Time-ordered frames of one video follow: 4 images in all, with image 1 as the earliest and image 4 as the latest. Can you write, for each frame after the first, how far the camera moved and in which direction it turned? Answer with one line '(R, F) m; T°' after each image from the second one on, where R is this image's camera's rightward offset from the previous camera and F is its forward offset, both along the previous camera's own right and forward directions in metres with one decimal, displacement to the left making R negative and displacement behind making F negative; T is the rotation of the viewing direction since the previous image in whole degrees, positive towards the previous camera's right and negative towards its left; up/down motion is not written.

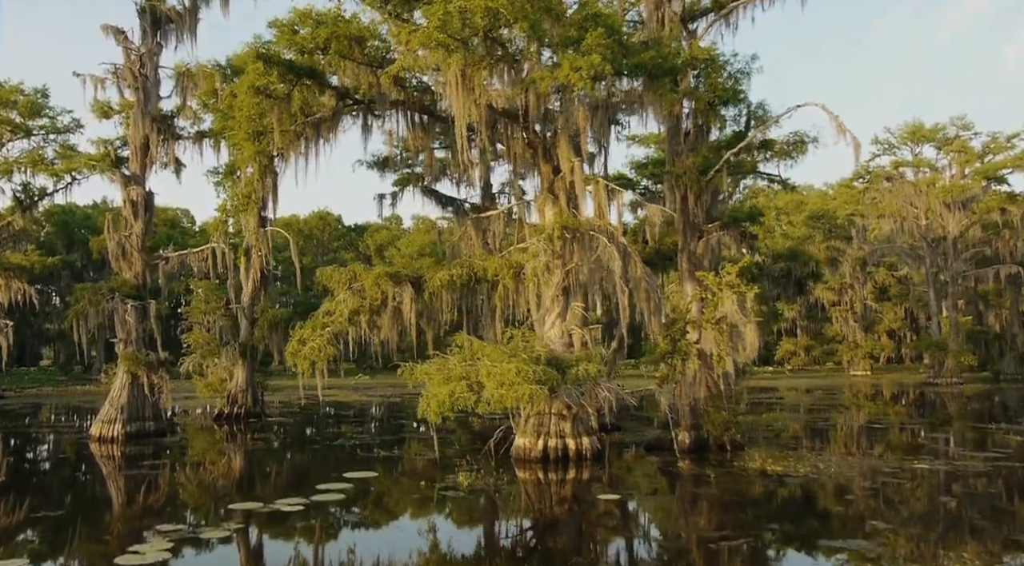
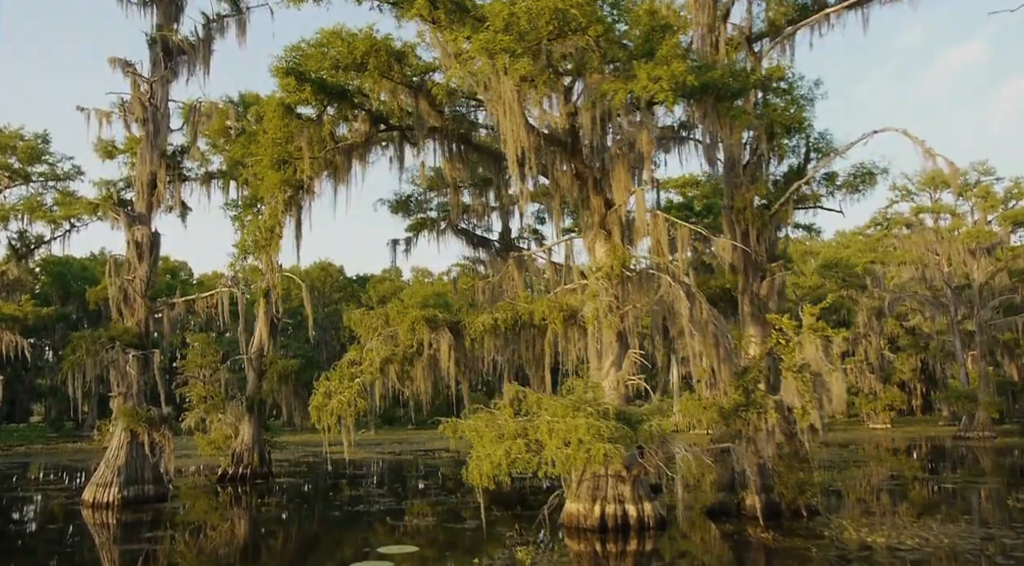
(-0.9, +1.7) m; 0°
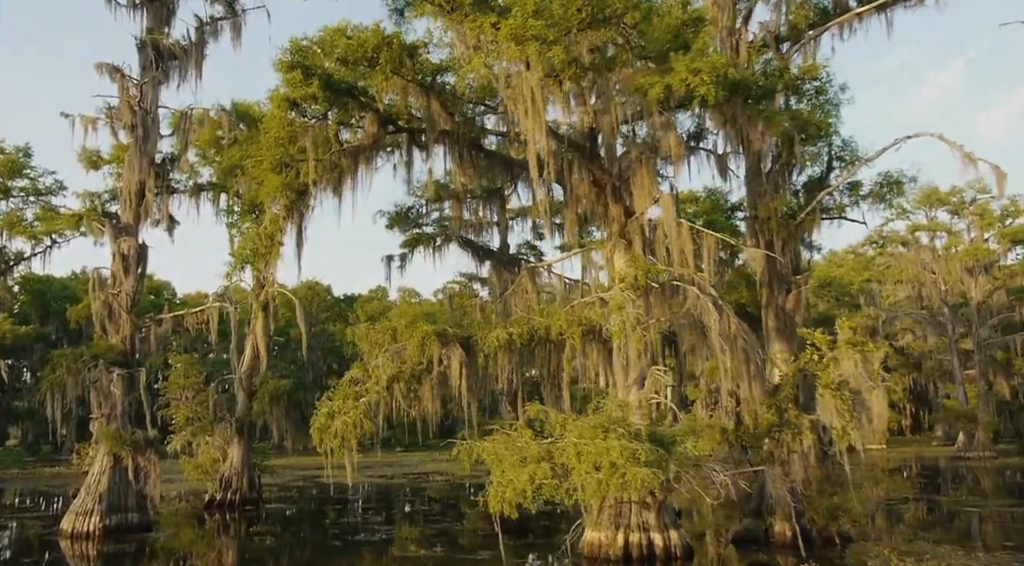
(-0.5, +0.9) m; +1°
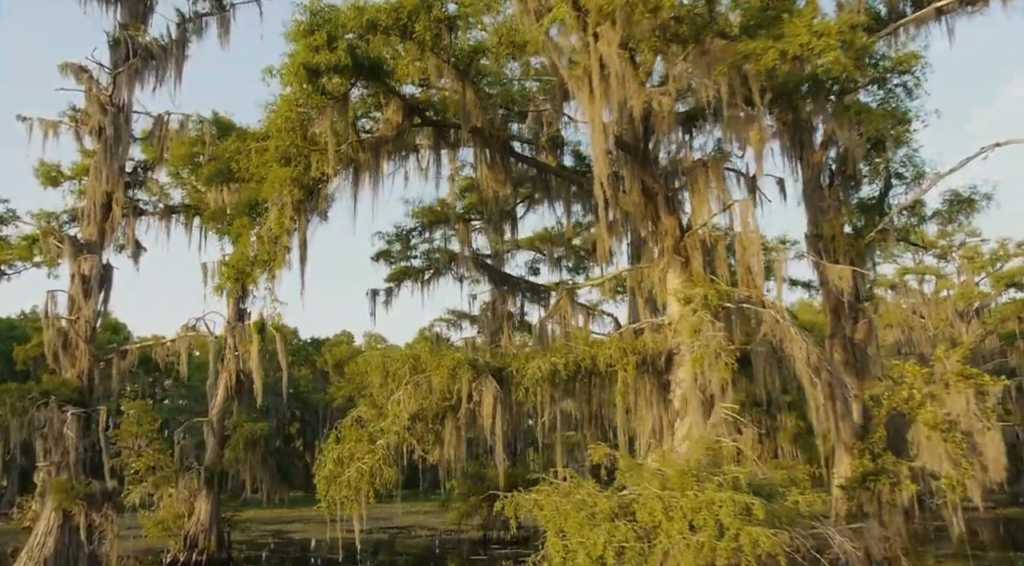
(-1.1, +2.1) m; +3°
